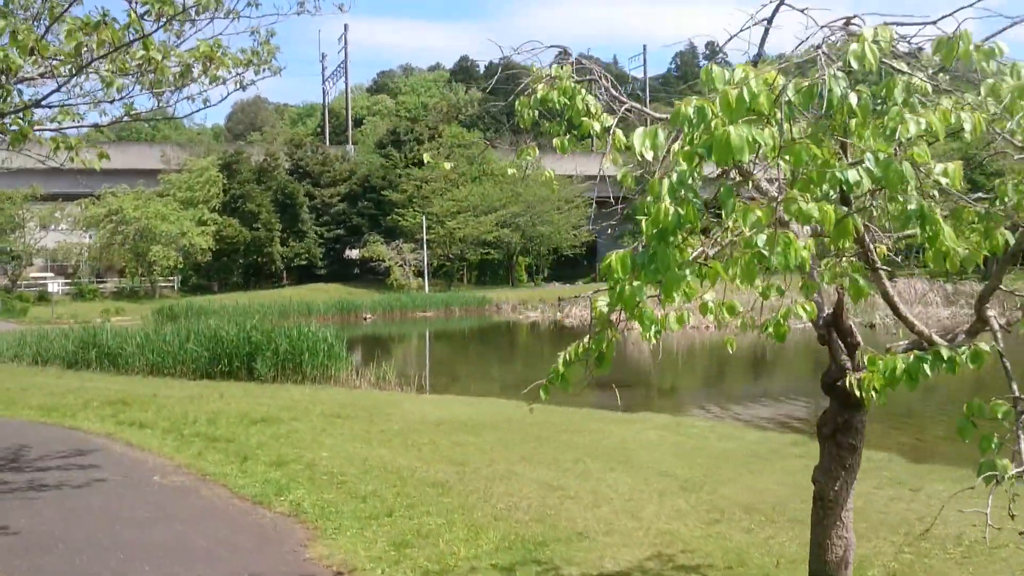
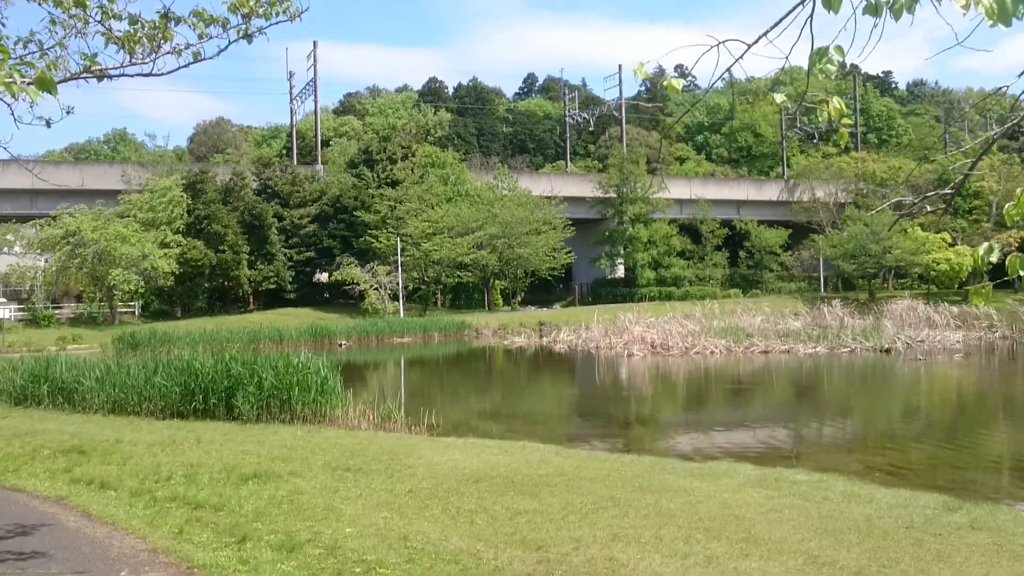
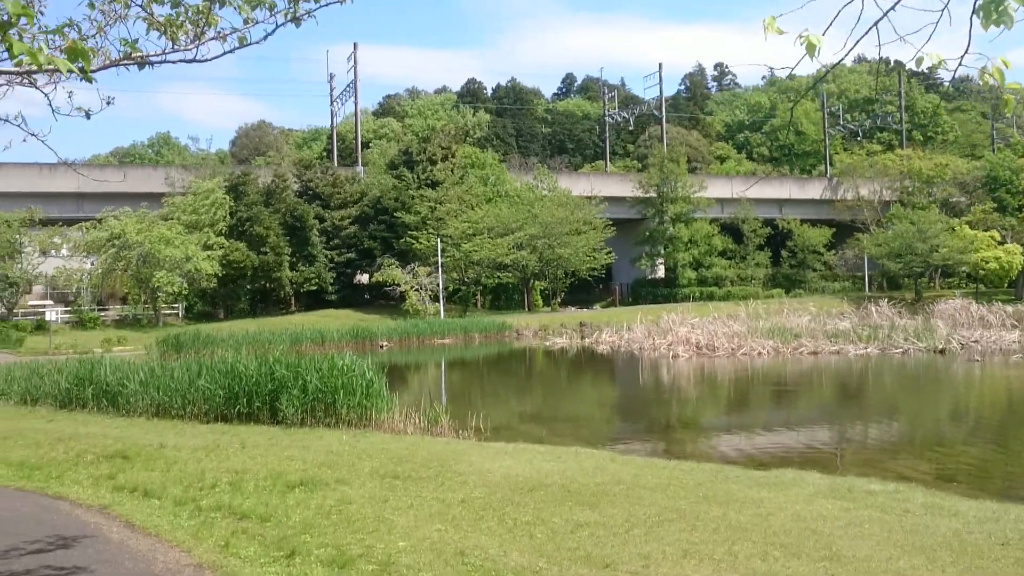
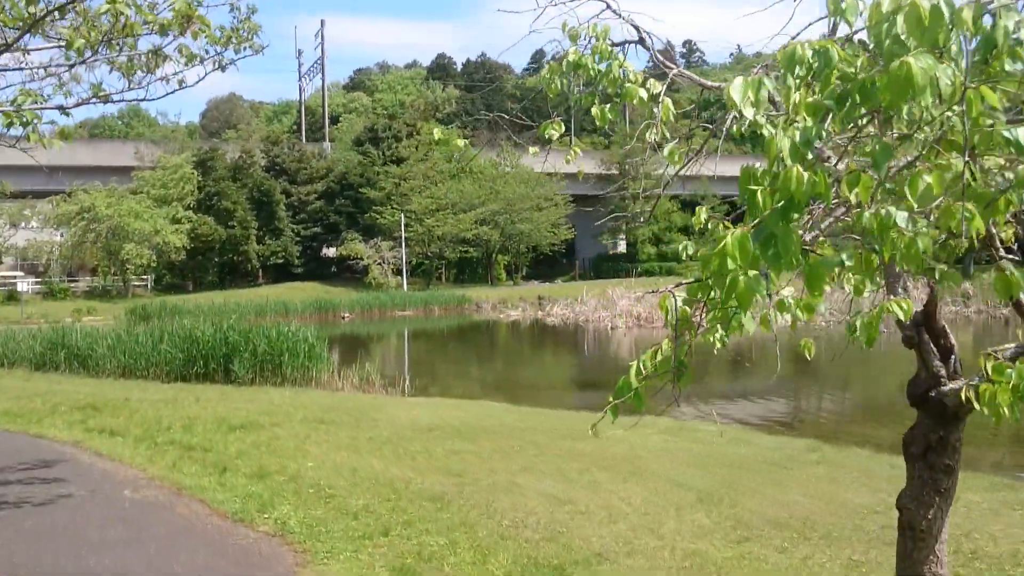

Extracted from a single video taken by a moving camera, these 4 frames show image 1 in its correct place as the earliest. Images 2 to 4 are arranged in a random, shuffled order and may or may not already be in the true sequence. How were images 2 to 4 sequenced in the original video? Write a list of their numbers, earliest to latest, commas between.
4, 2, 3
